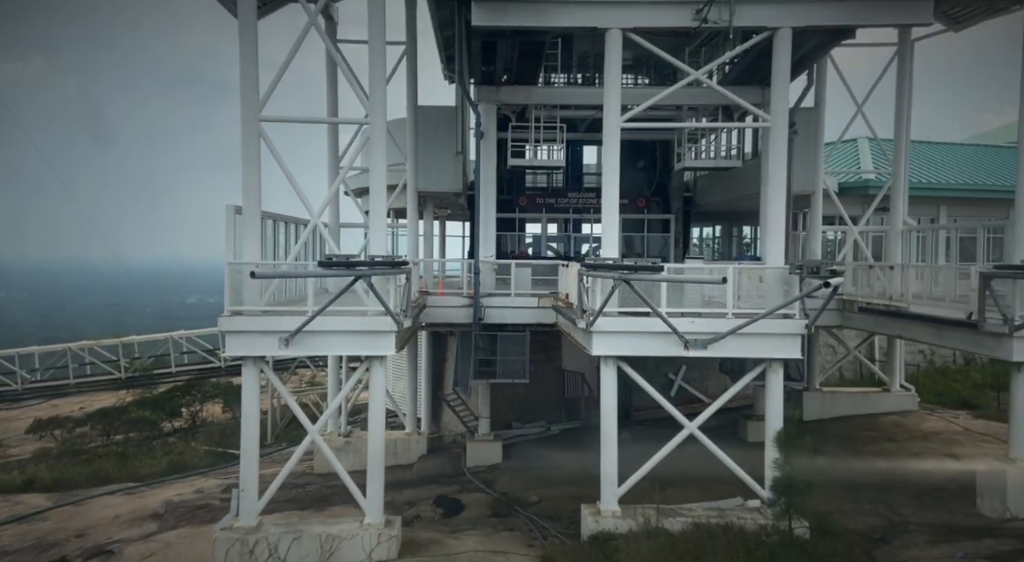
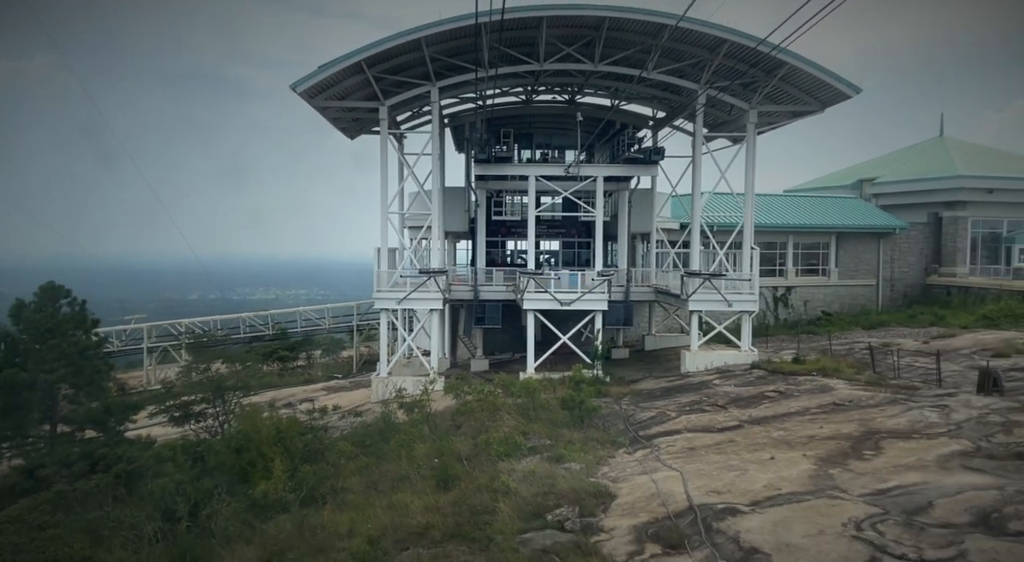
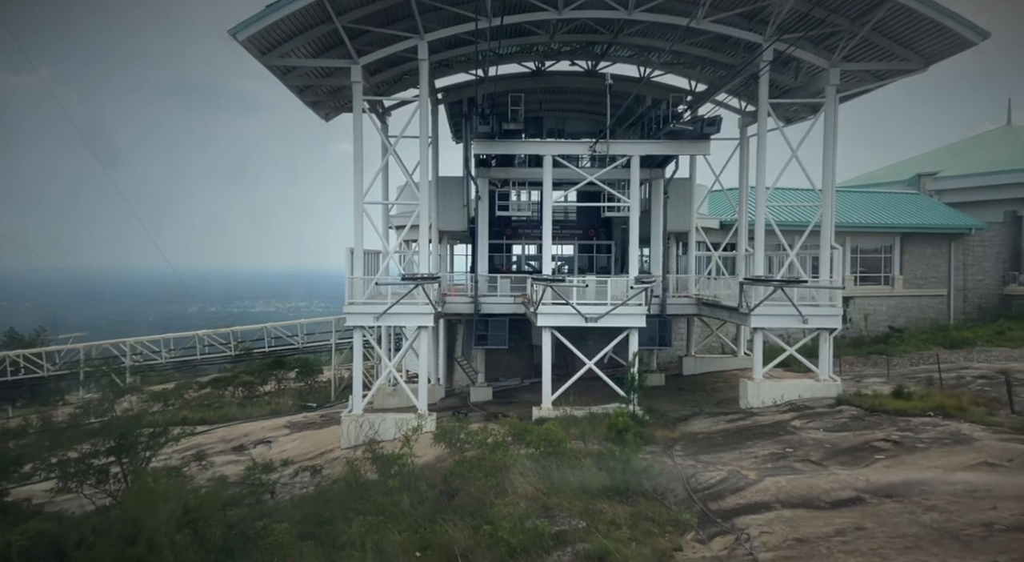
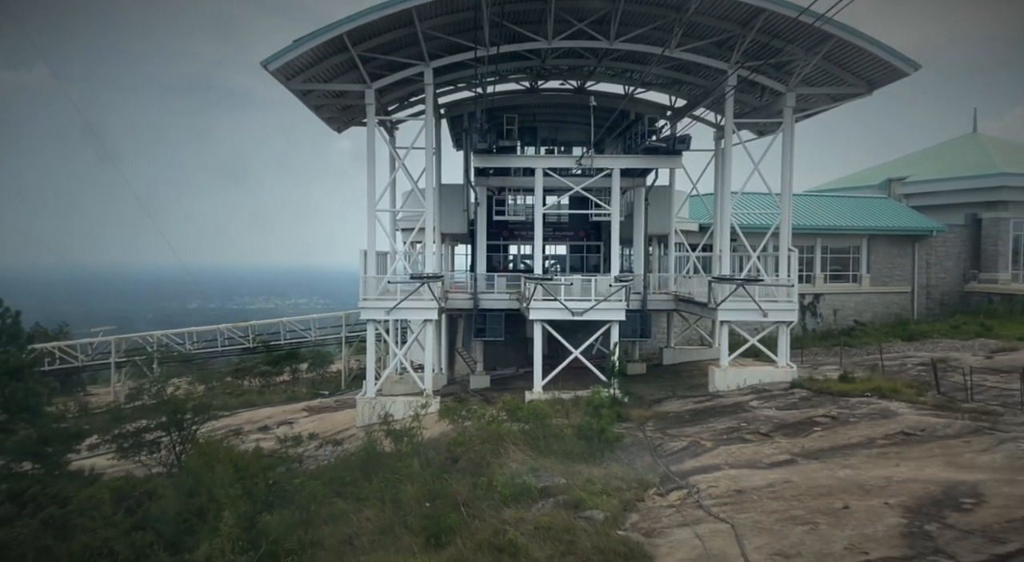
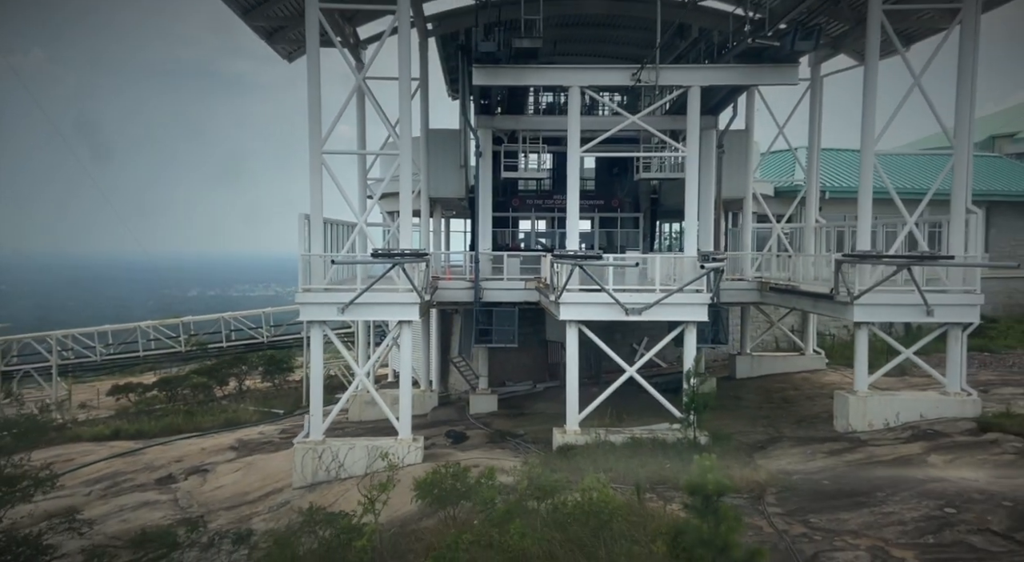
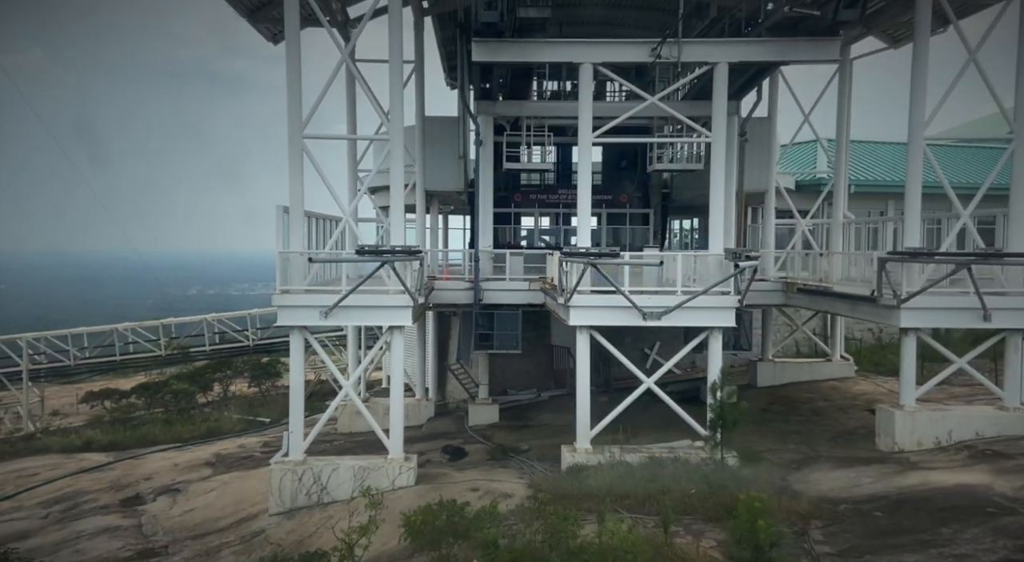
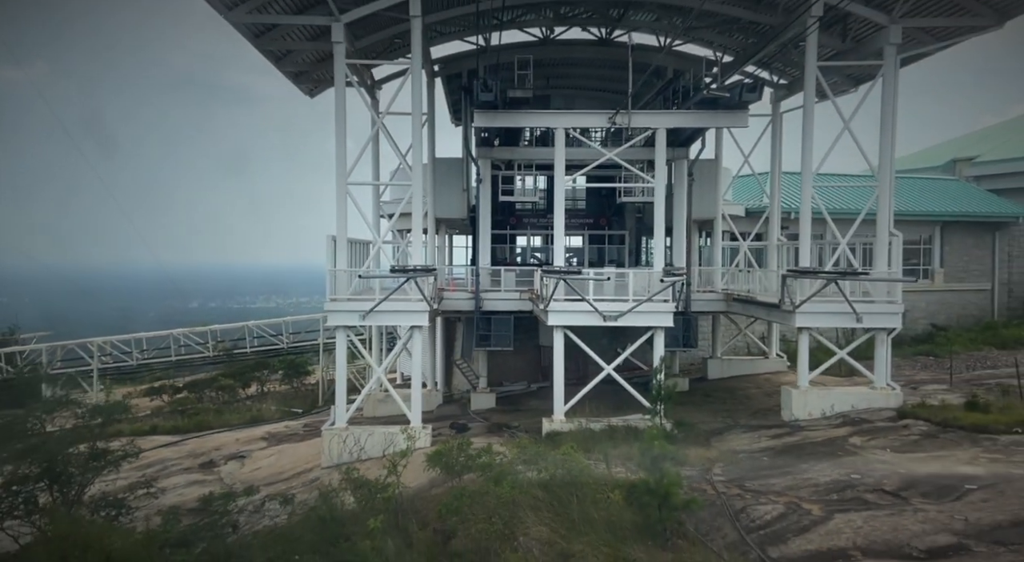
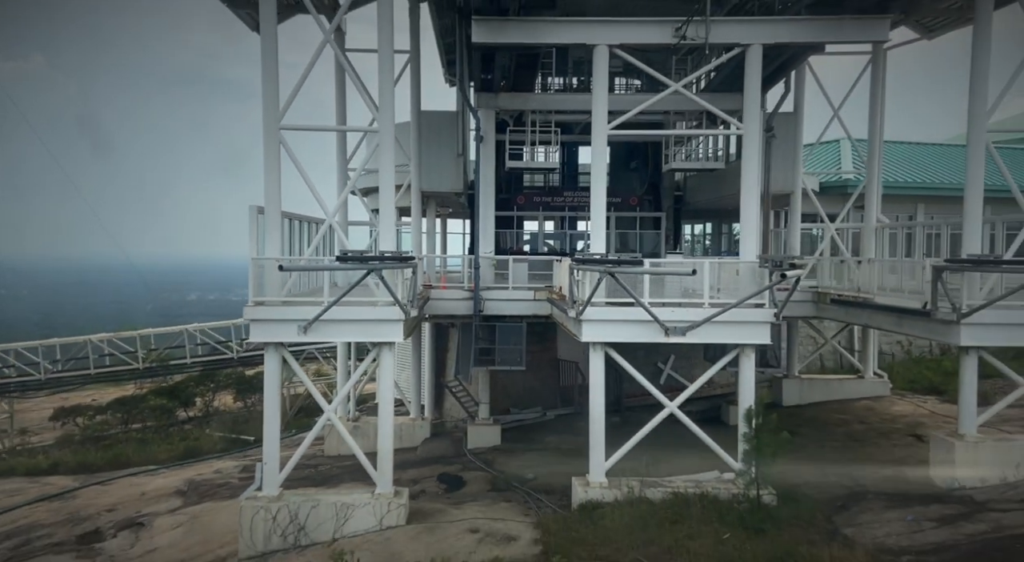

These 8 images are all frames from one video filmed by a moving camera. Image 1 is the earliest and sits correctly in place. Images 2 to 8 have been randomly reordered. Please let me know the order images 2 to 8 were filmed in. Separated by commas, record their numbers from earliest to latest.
8, 6, 5, 7, 3, 4, 2
